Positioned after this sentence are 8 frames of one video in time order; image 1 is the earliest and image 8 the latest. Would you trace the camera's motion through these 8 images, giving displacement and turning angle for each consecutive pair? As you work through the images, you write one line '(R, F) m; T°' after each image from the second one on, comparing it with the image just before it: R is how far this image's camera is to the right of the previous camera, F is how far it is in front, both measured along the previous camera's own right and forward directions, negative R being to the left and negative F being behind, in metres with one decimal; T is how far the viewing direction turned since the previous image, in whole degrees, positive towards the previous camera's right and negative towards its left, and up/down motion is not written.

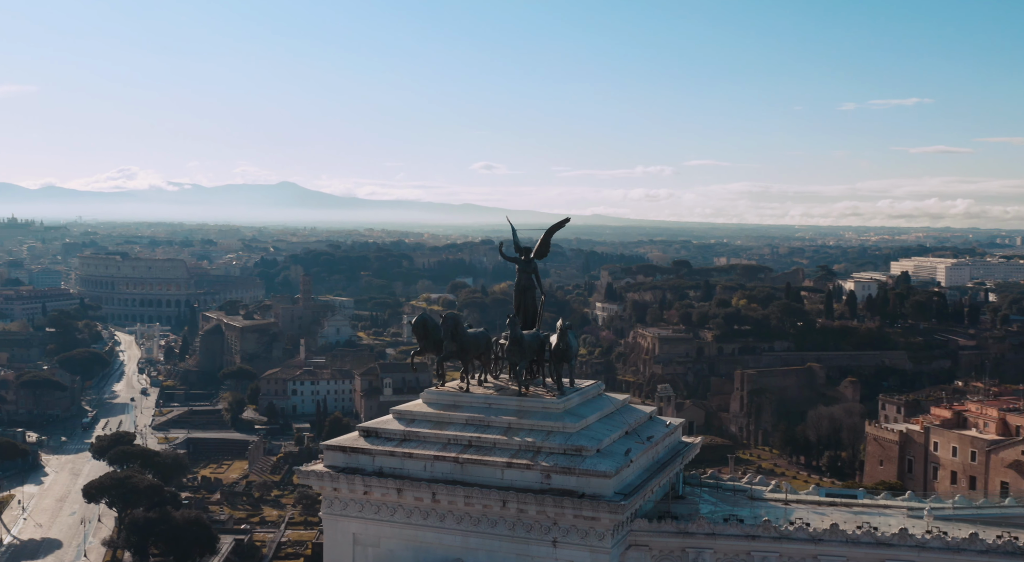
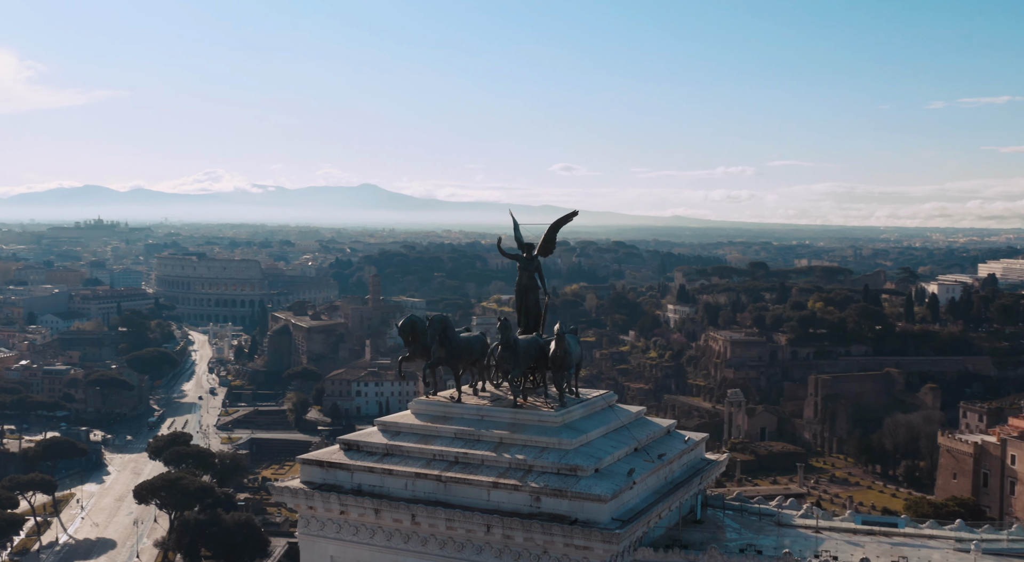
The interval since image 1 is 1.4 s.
(+0.6, +0.8) m; -4°
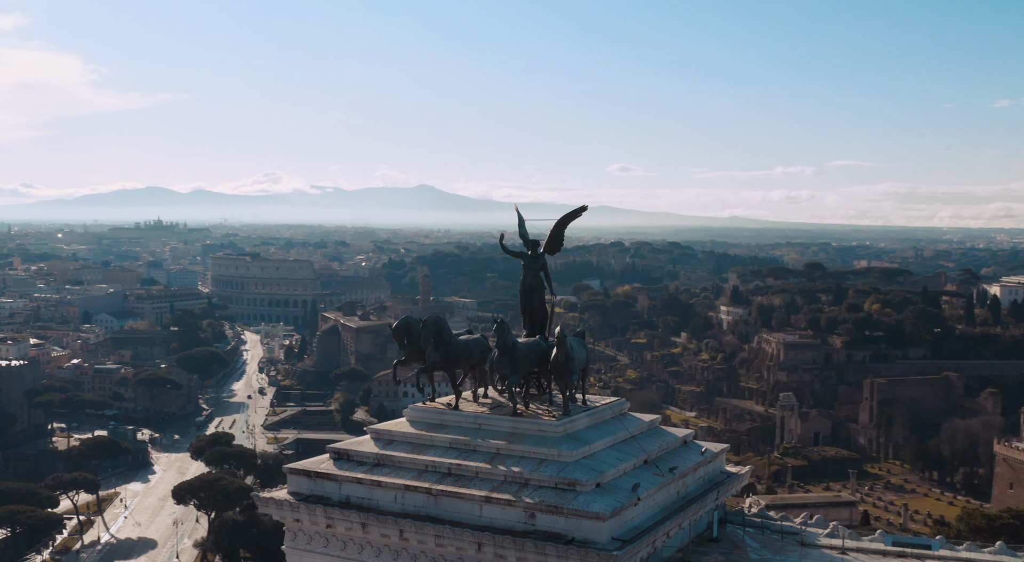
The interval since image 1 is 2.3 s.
(+0.4, +0.5) m; -3°
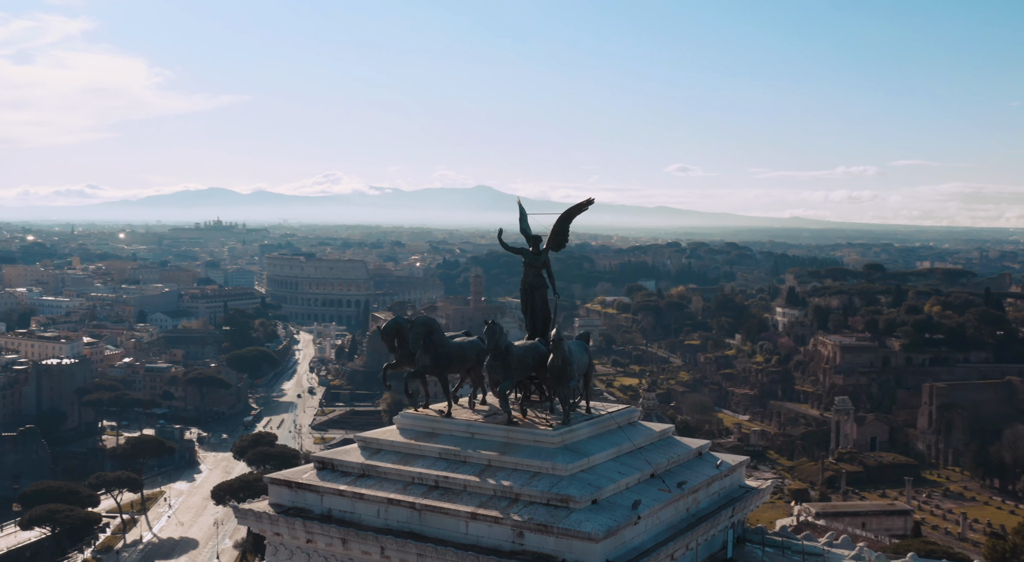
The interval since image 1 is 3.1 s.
(+0.4, +0.5) m; -3°
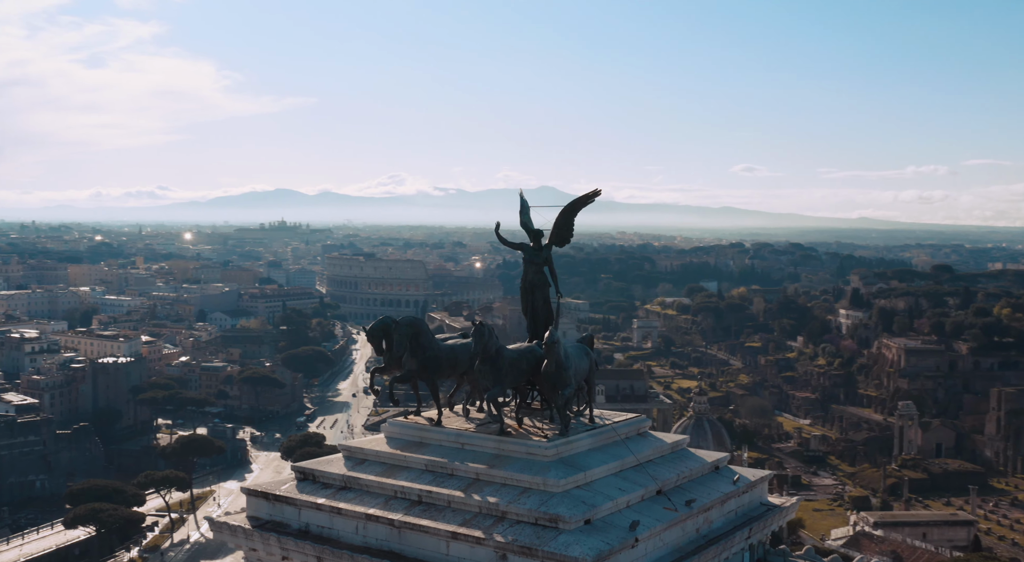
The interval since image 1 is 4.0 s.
(+0.4, +0.5) m; -3°
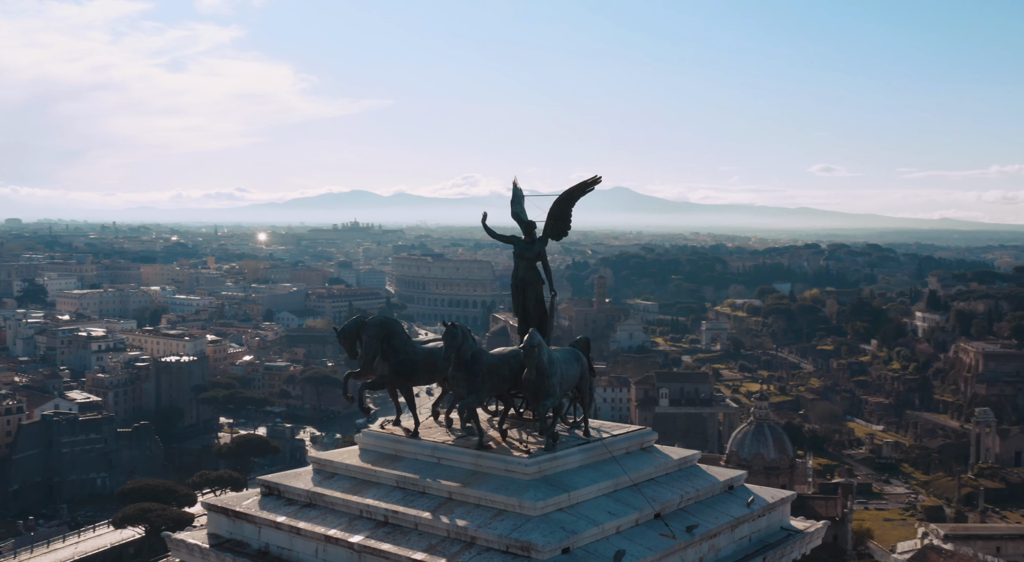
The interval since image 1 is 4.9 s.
(+0.5, +0.6) m; -4°
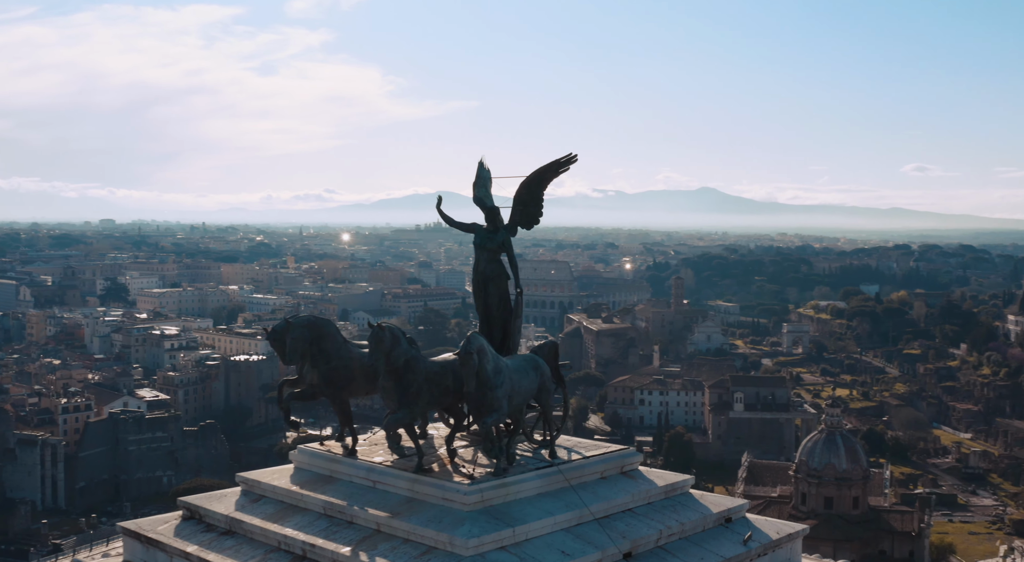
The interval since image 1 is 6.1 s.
(+0.6, +0.8) m; -4°
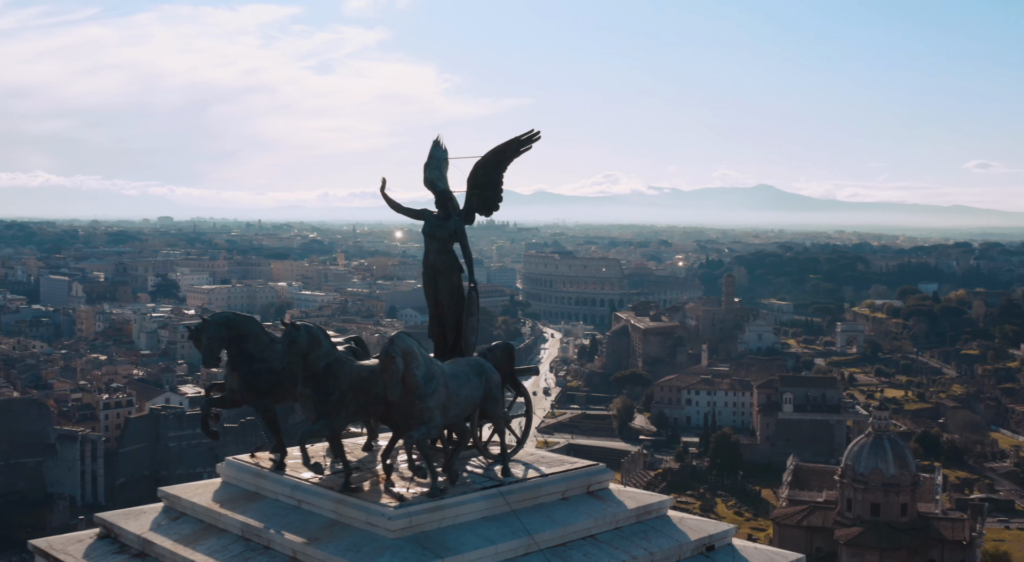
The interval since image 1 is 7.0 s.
(+0.4, +0.6) m; -3°
